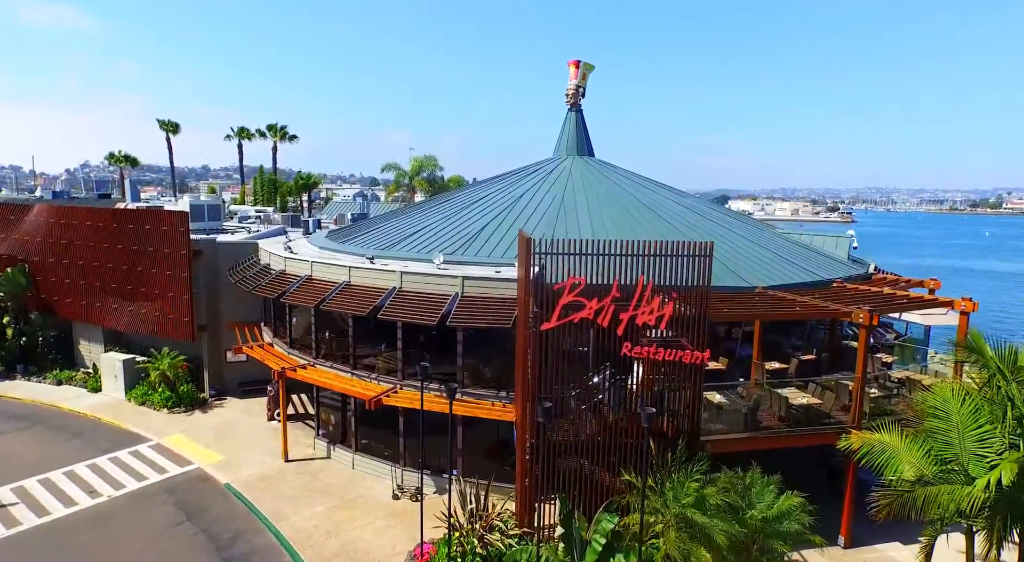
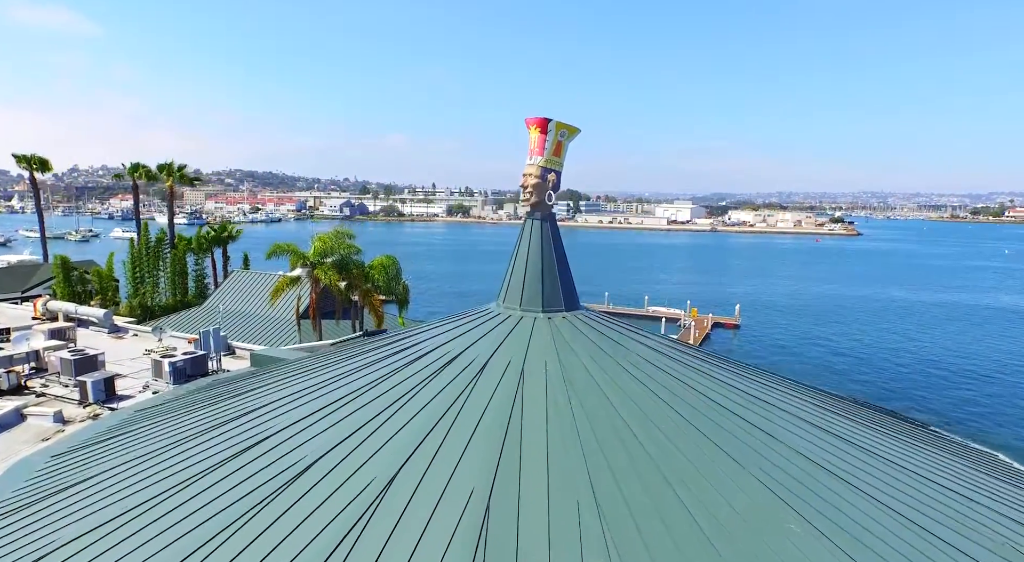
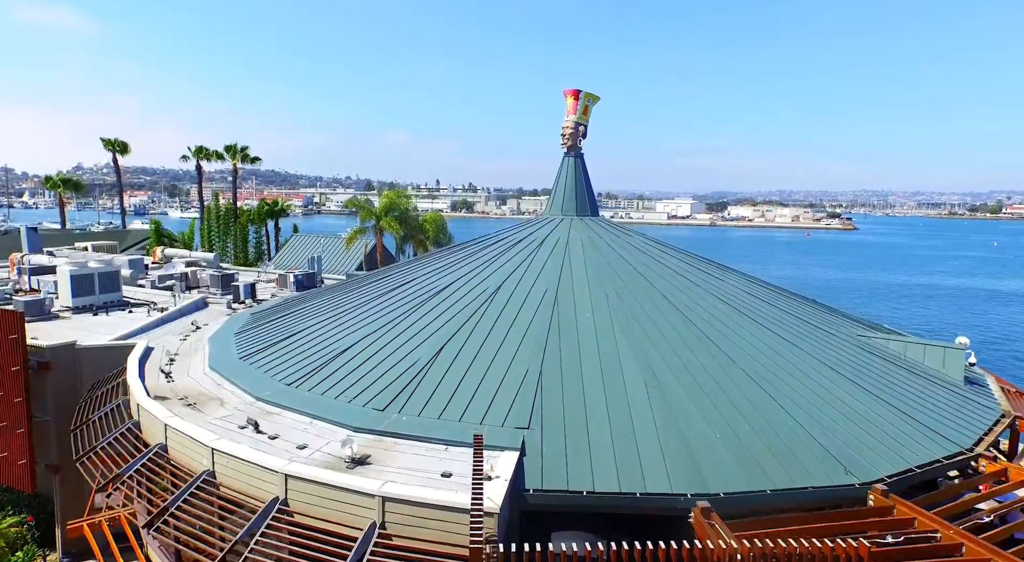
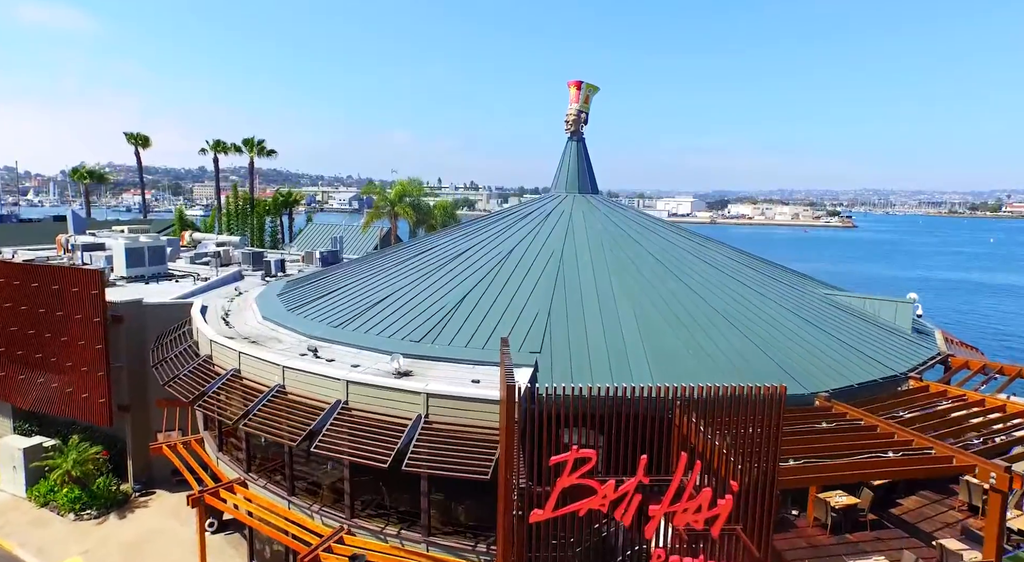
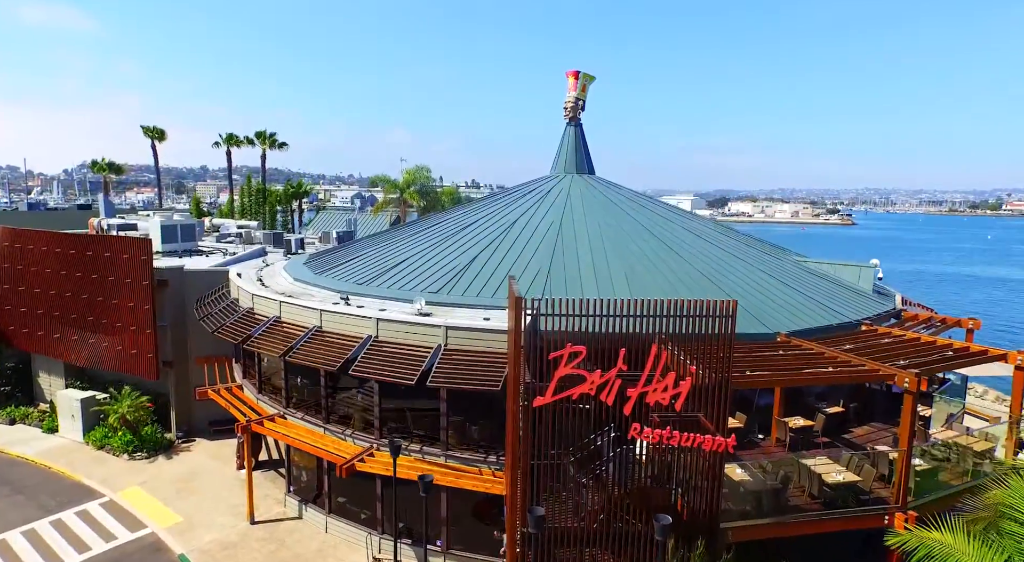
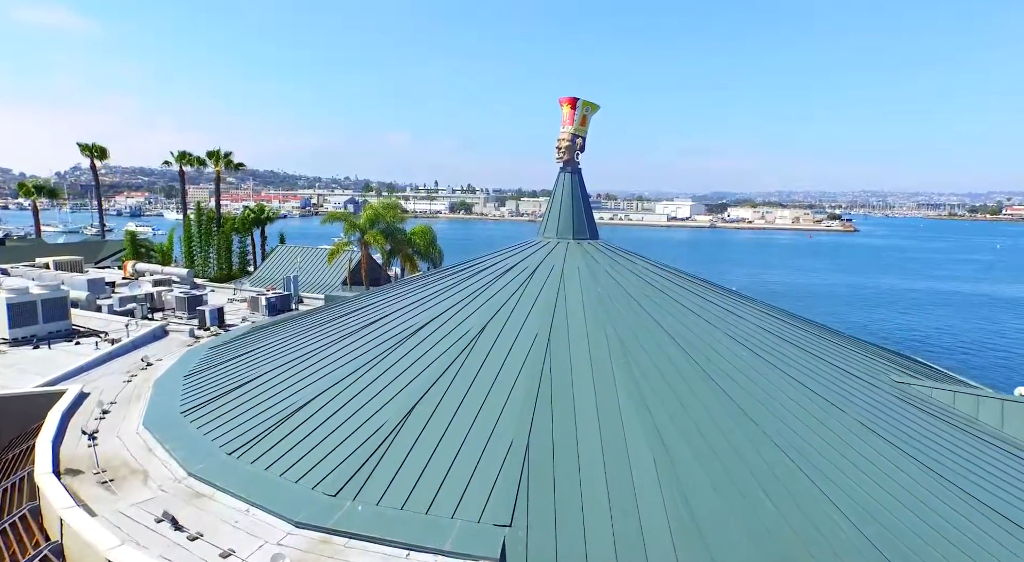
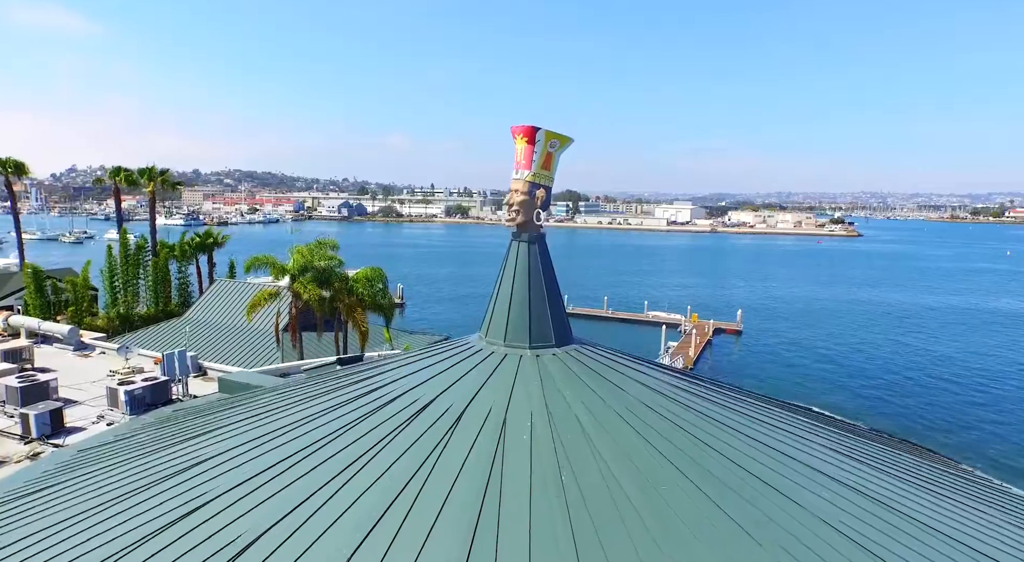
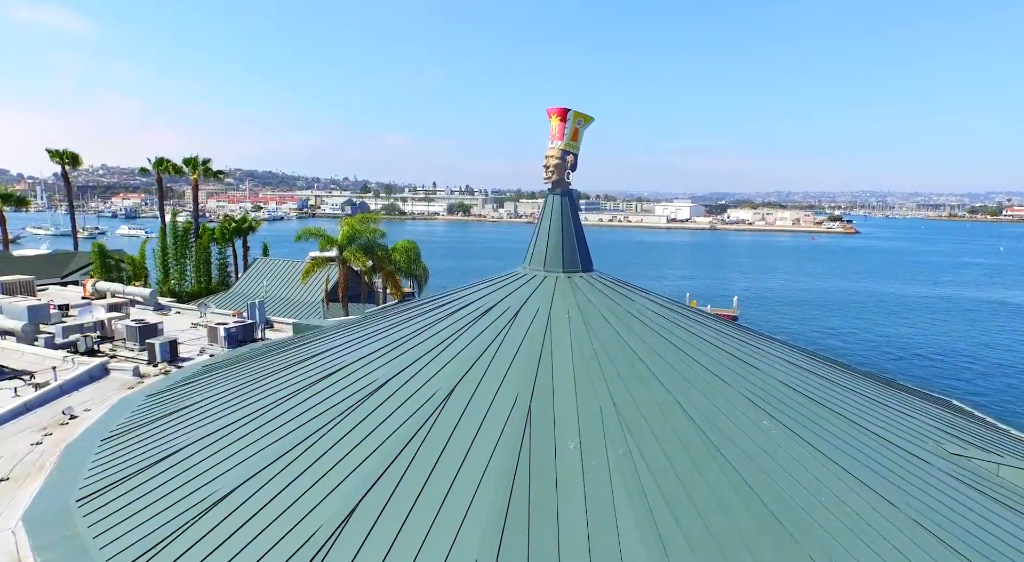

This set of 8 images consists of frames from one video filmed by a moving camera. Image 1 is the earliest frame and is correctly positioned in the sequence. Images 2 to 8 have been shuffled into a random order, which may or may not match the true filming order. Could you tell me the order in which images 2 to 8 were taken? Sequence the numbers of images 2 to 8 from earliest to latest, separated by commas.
5, 4, 3, 6, 8, 2, 7
